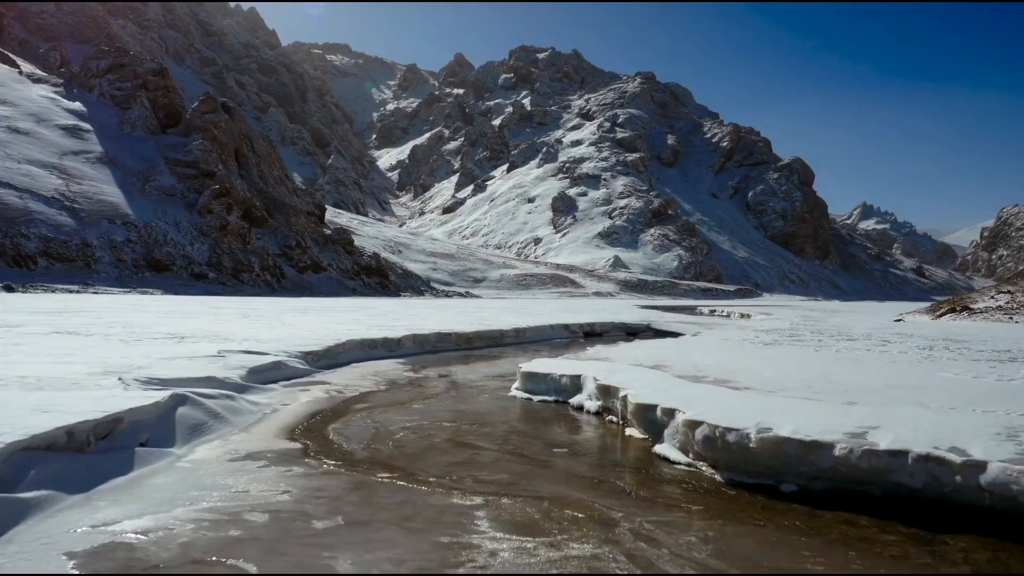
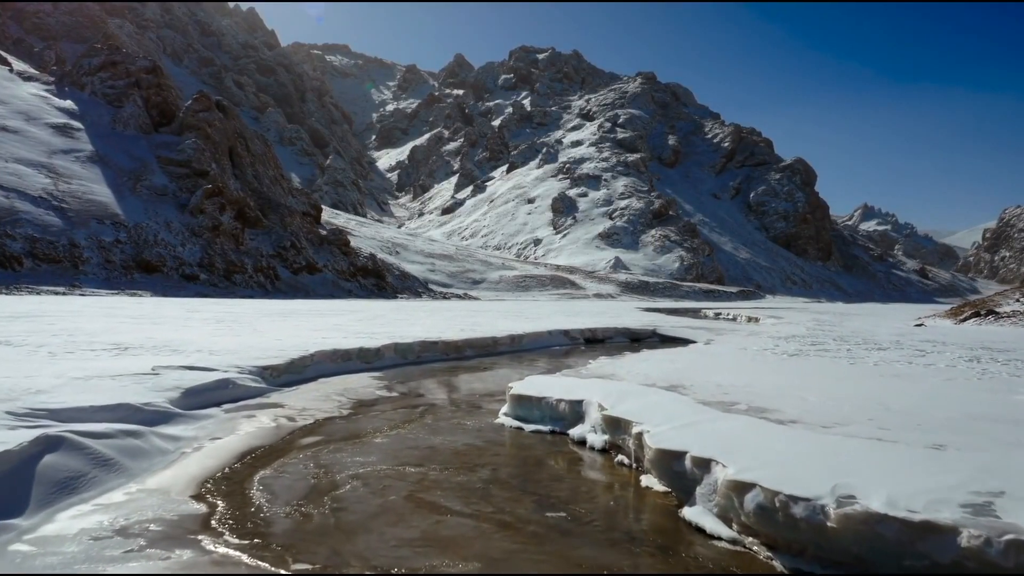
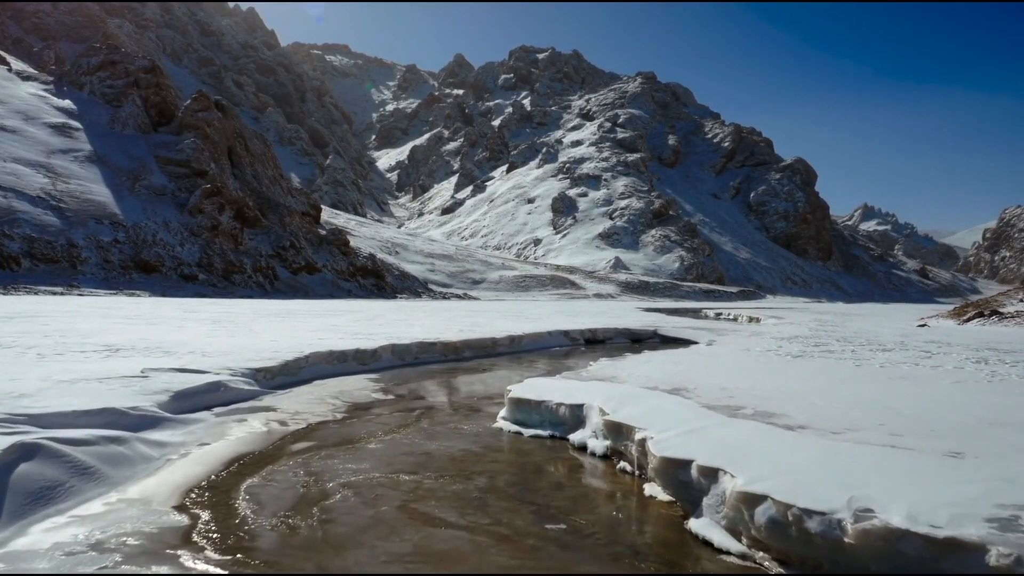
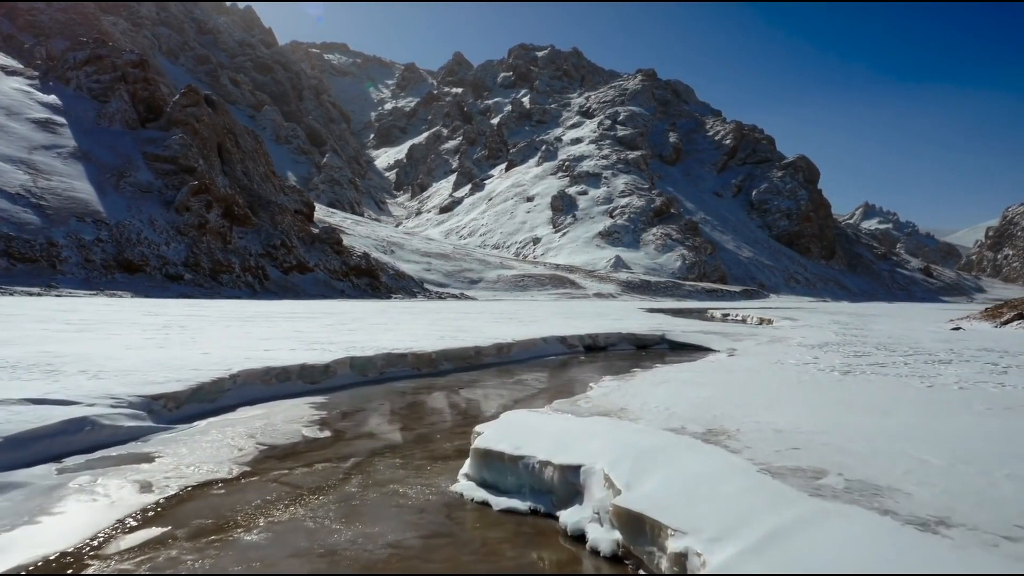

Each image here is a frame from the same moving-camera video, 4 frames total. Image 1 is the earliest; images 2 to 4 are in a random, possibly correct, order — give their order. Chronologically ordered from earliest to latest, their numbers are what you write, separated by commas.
2, 3, 4
